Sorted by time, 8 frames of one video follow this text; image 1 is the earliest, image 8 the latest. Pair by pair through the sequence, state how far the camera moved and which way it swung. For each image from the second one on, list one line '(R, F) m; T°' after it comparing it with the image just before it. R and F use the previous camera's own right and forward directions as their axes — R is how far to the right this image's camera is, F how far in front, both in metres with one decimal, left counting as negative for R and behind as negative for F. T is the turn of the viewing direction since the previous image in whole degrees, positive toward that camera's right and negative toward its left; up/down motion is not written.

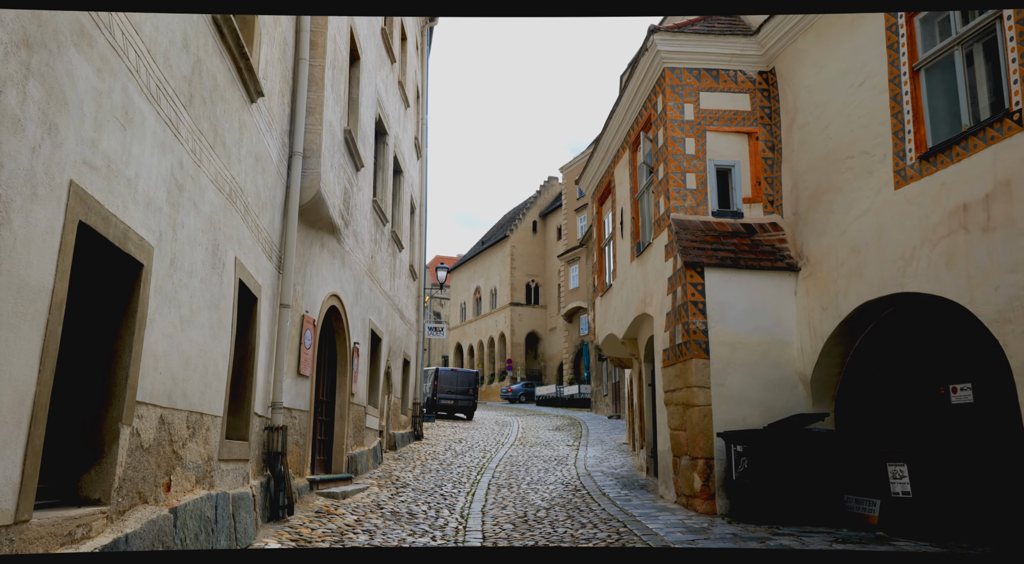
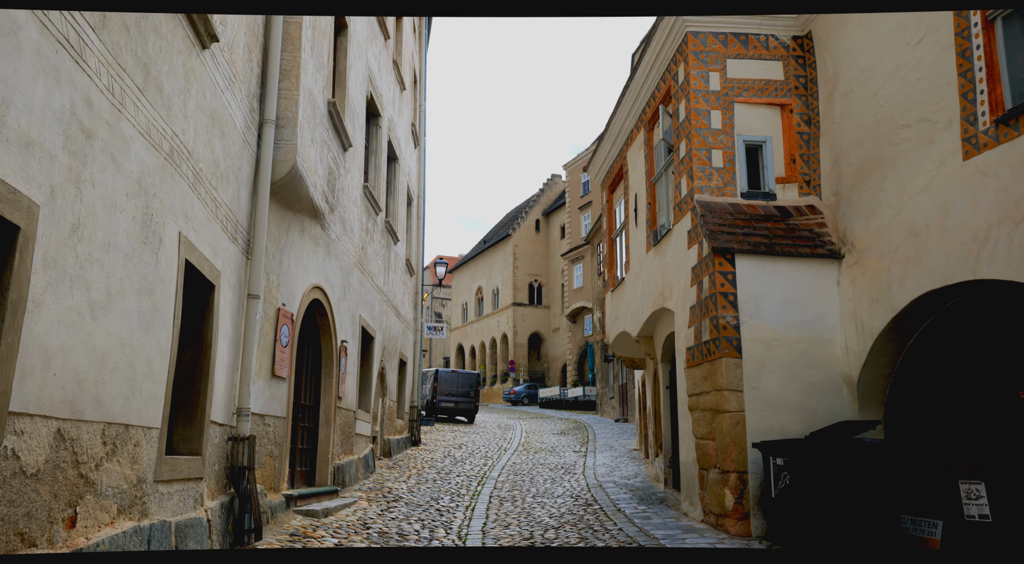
(0.0, +1.2) m; 0°
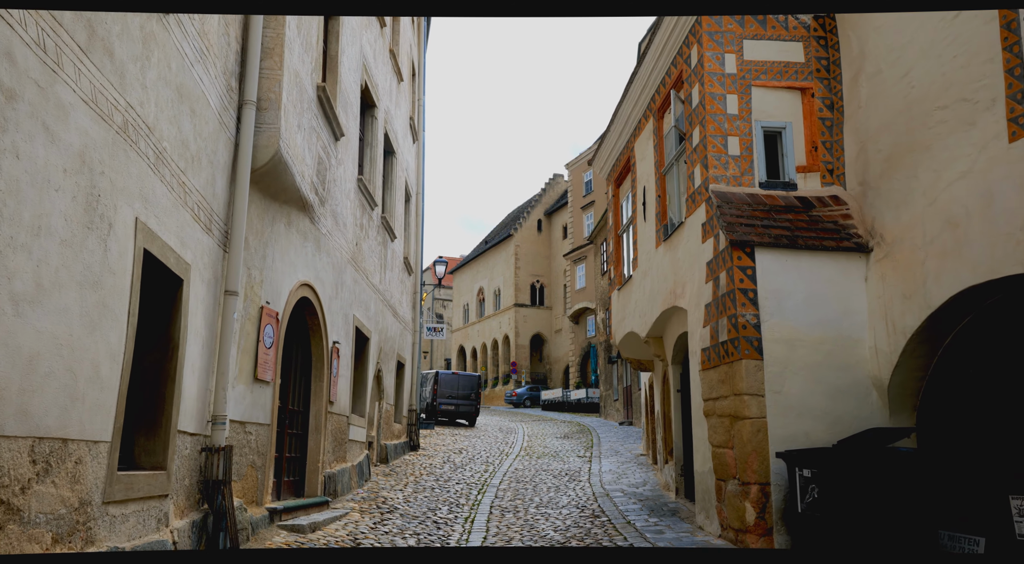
(0.0, +0.6) m; 0°
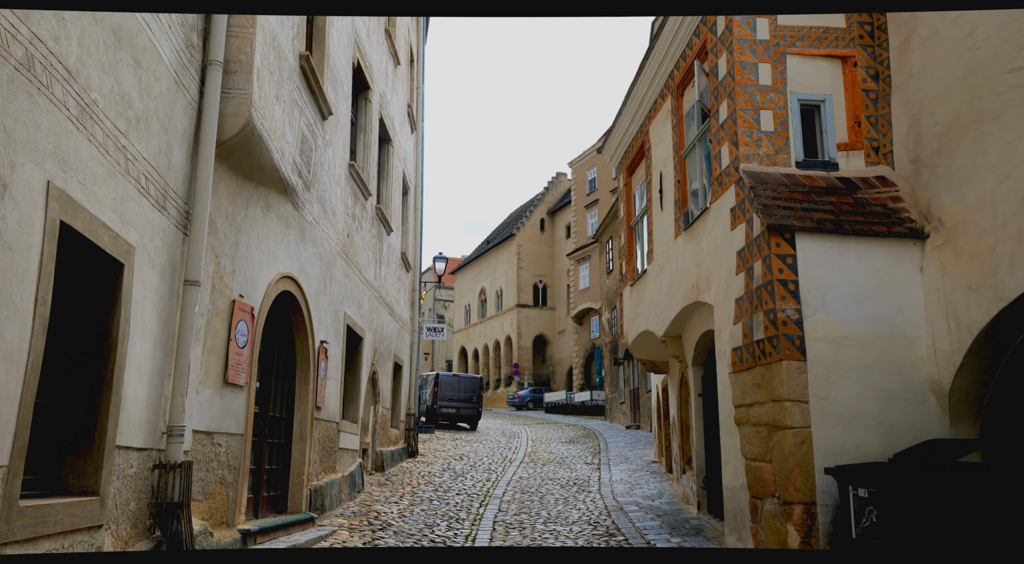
(0.0, +1.0) m; 0°
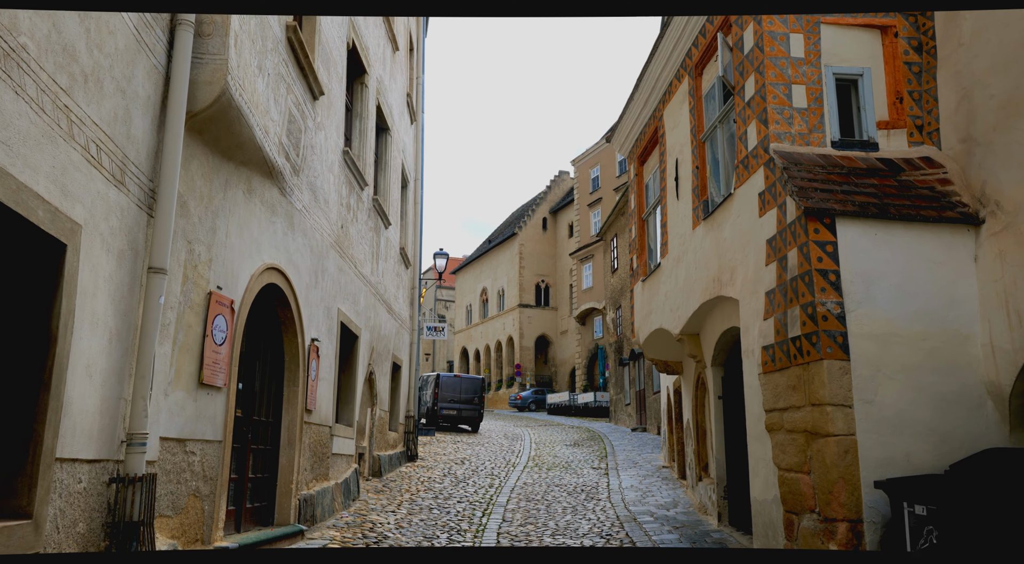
(-0.1, +0.7) m; 0°
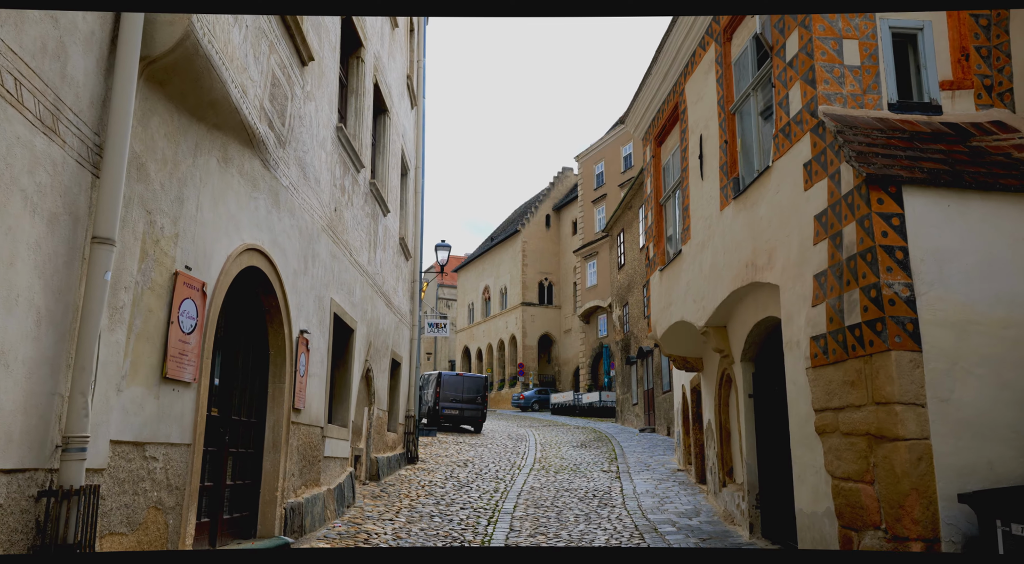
(-0.1, +0.8) m; 0°
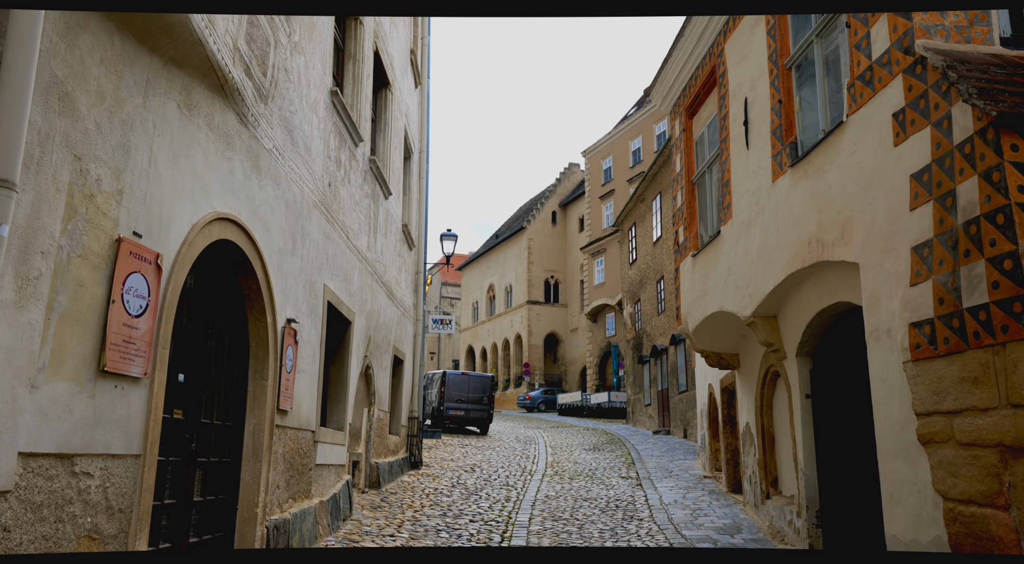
(-0.2, +1.1) m; 0°
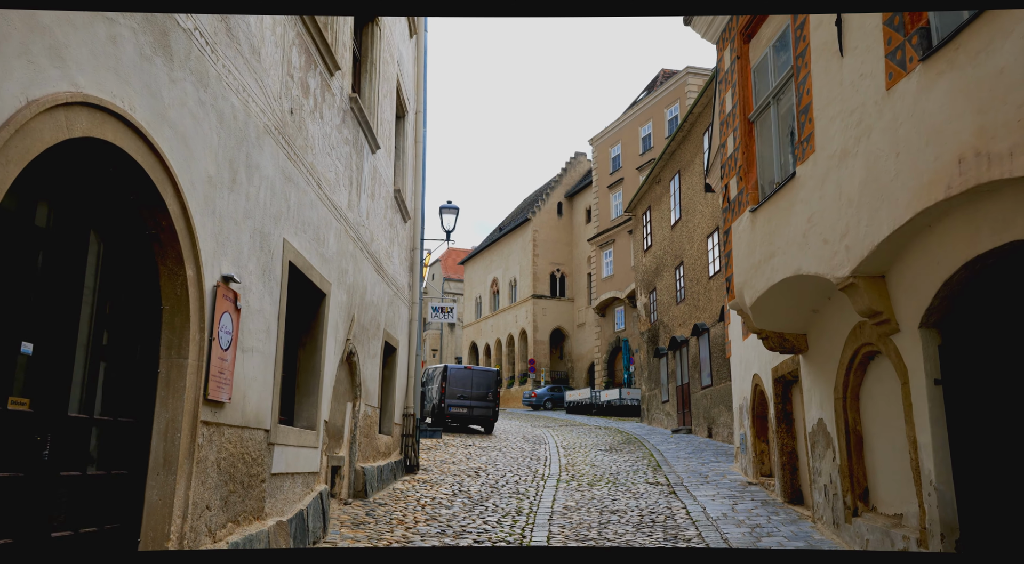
(-0.1, +1.9) m; 0°
